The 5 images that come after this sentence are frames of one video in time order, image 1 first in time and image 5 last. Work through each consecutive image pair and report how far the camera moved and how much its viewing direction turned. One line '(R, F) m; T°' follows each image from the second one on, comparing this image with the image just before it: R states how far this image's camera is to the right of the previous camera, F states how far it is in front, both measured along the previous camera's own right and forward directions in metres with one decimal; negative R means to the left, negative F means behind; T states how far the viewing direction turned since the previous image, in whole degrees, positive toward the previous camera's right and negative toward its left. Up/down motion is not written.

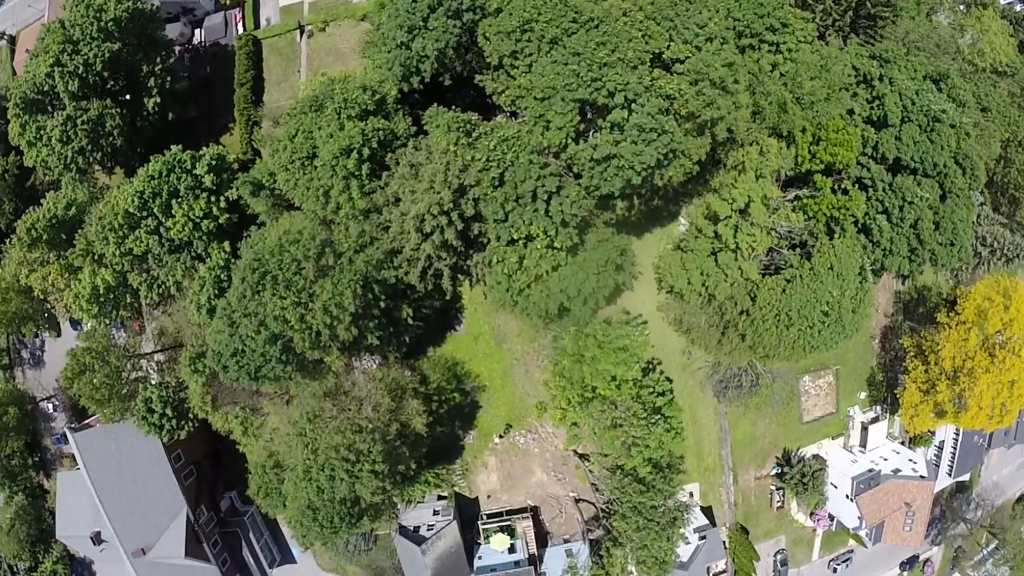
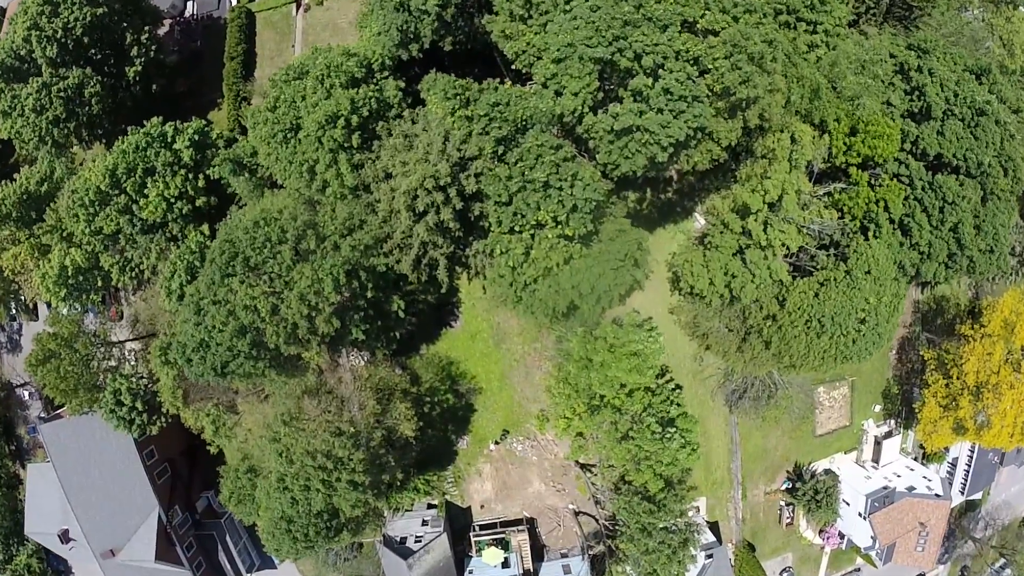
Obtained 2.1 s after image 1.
(-0.1, +2.9) m; 0°
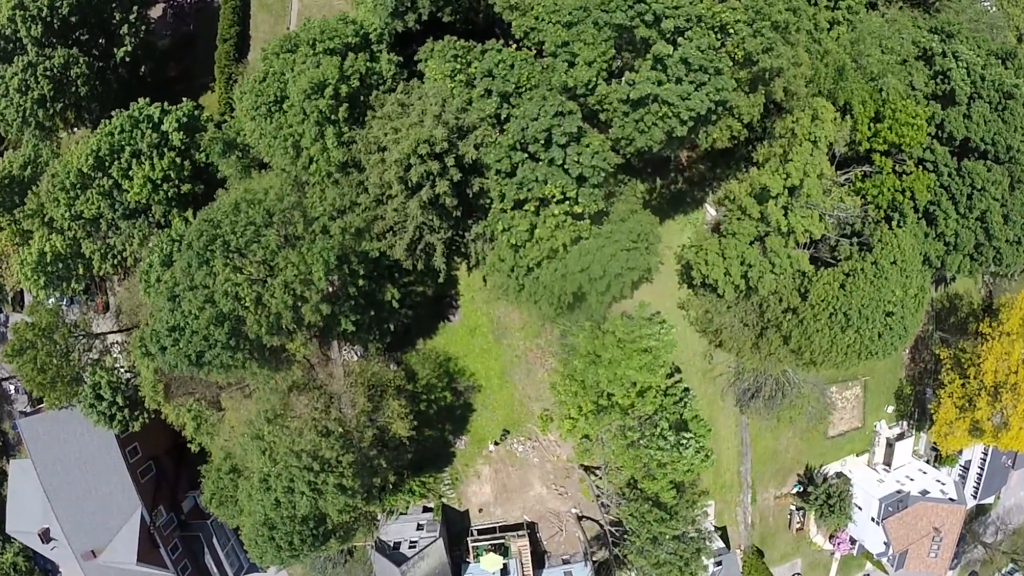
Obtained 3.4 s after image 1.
(-0.1, +1.8) m; 0°
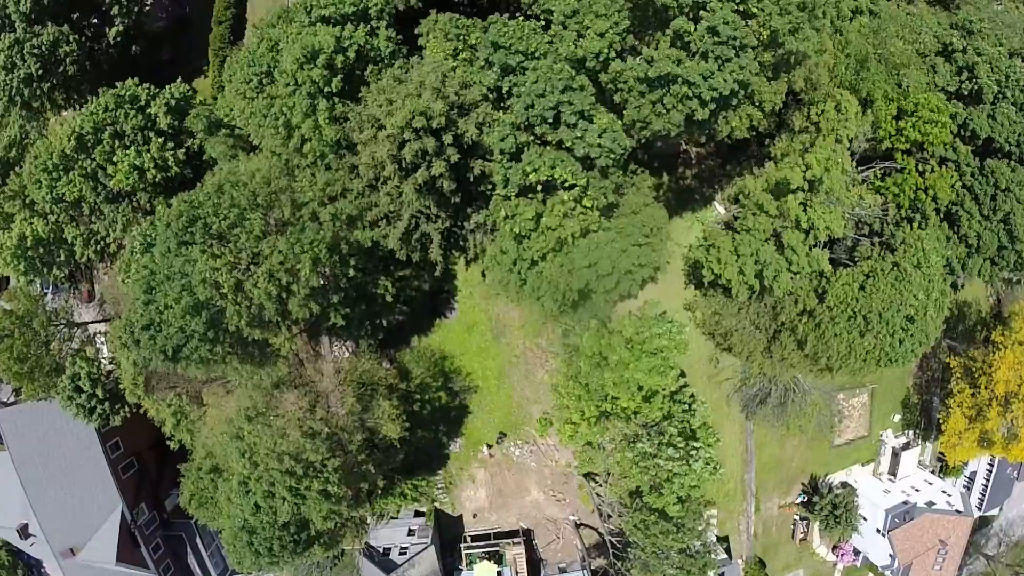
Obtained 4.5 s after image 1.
(-0.1, +1.4) m; 0°
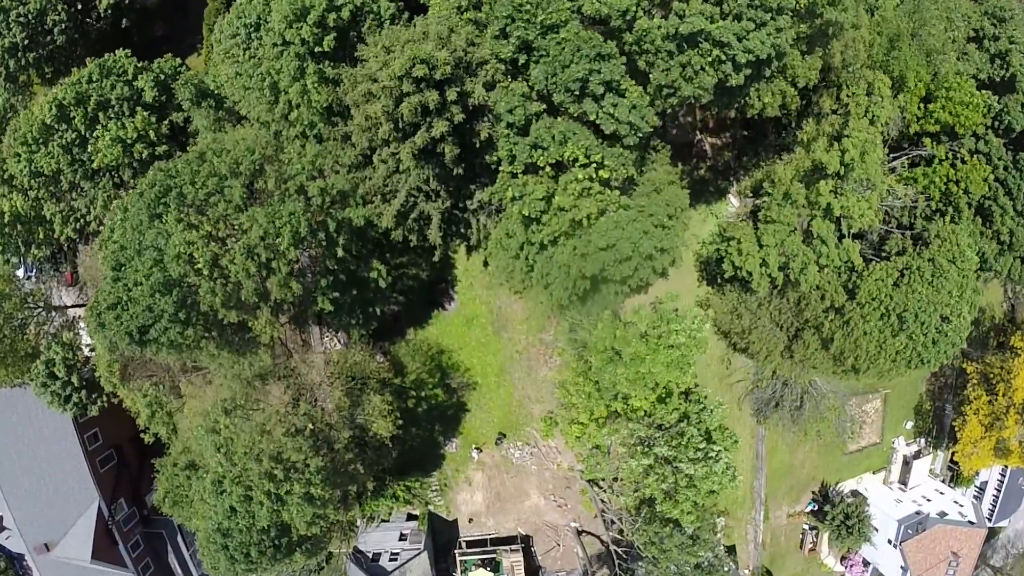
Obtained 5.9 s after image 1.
(-0.2, +1.8) m; 0°
